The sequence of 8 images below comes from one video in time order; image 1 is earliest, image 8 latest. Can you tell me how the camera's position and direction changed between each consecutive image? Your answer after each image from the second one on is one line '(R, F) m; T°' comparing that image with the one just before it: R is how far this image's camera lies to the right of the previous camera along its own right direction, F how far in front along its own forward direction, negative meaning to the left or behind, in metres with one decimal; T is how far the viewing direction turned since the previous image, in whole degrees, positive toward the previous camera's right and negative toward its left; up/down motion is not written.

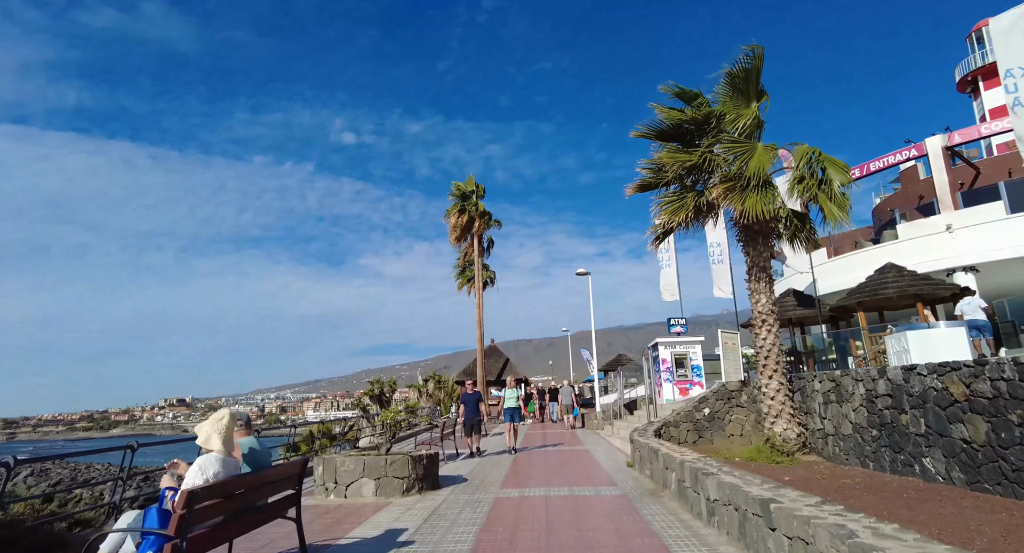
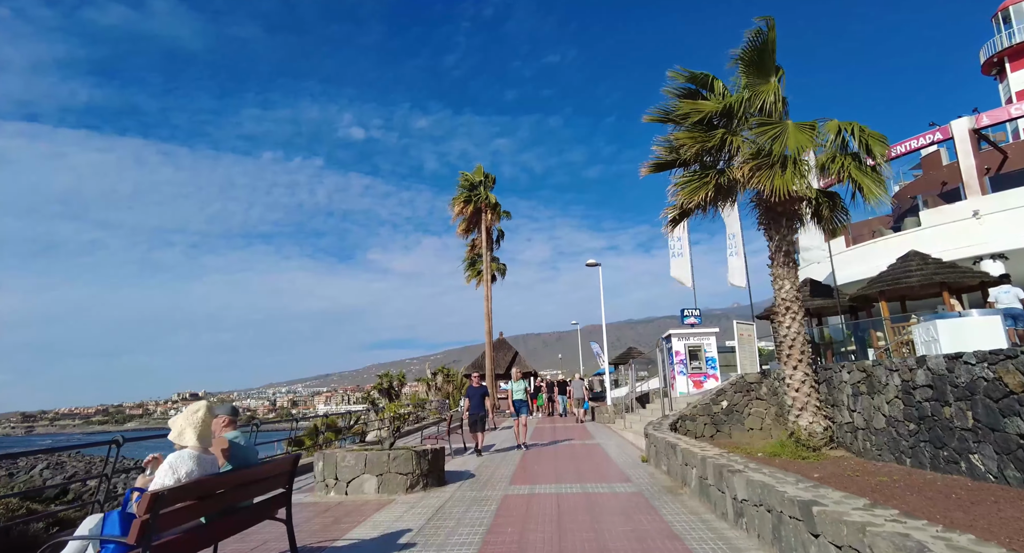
(0.0, +0.5) m; -1°
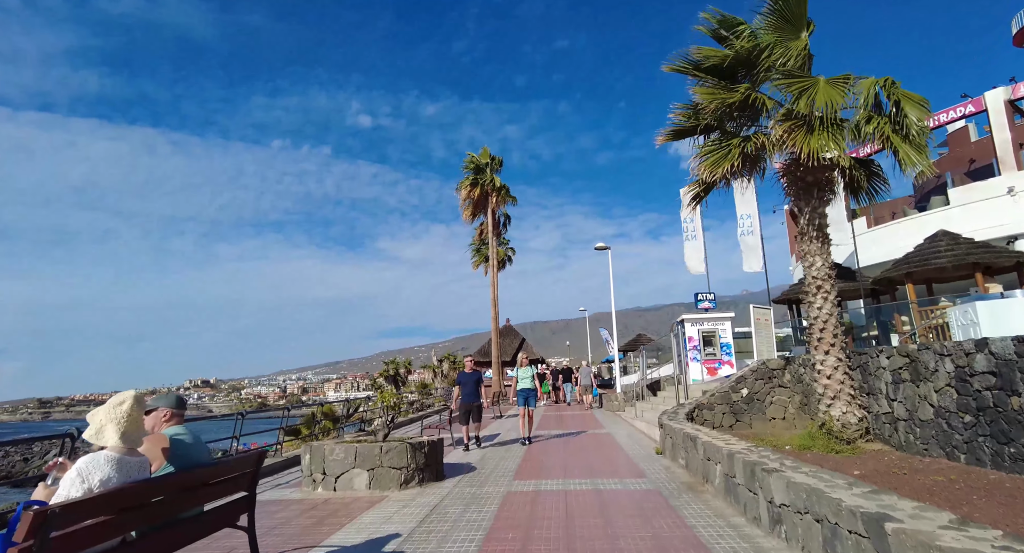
(+0.1, +0.8) m; -1°
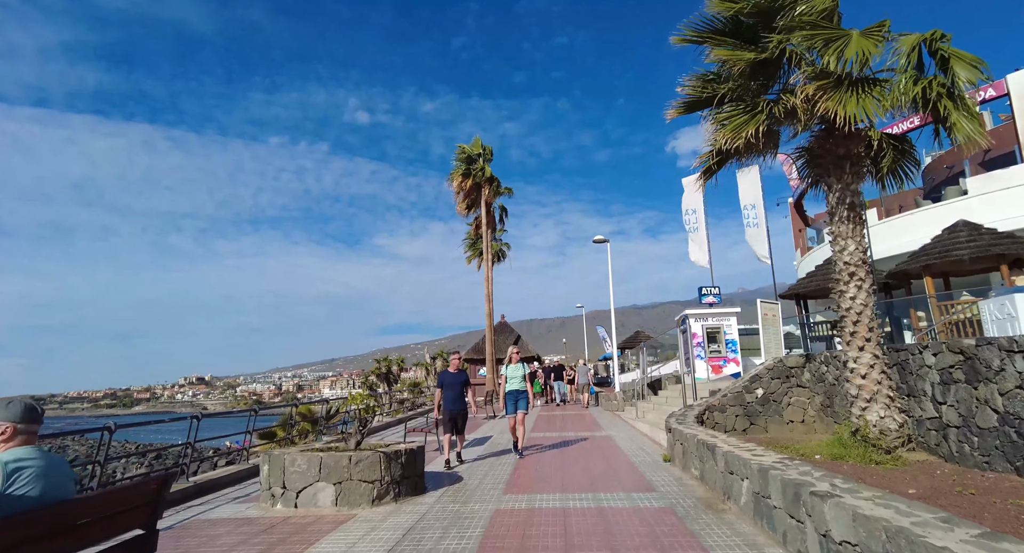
(+0.1, +1.1) m; 0°
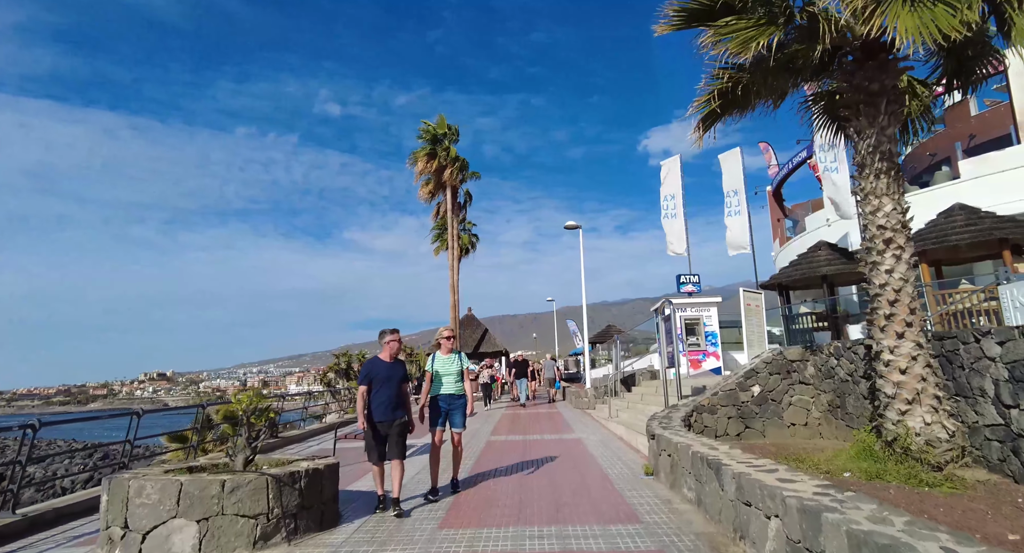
(+0.3, +1.8) m; +3°
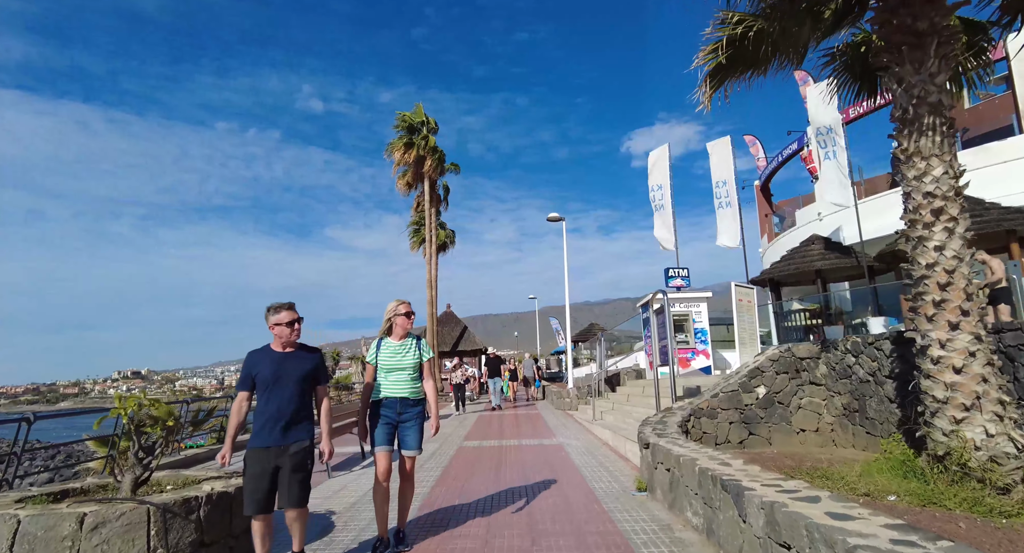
(+0.1, +1.2) m; +2°
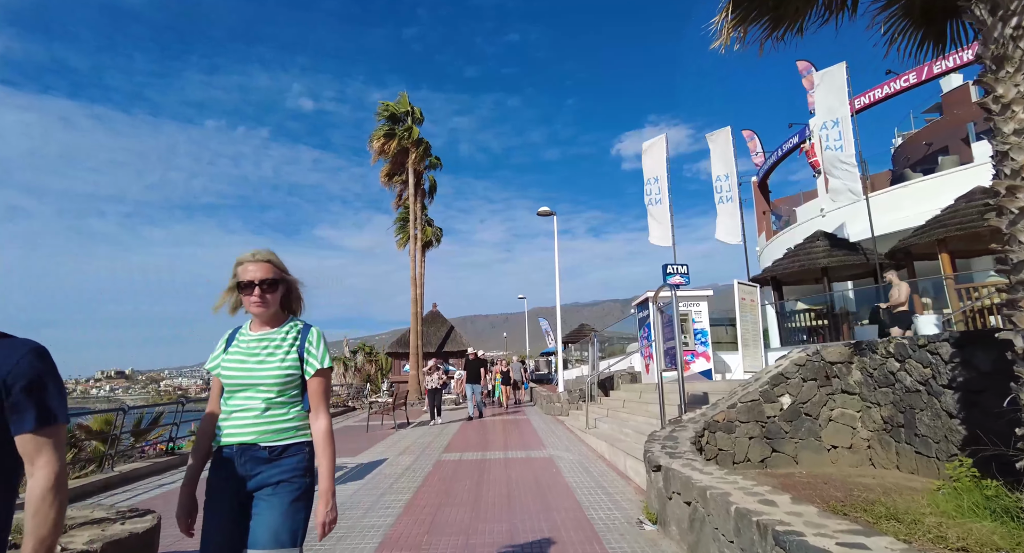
(+0.1, +1.2) m; +1°
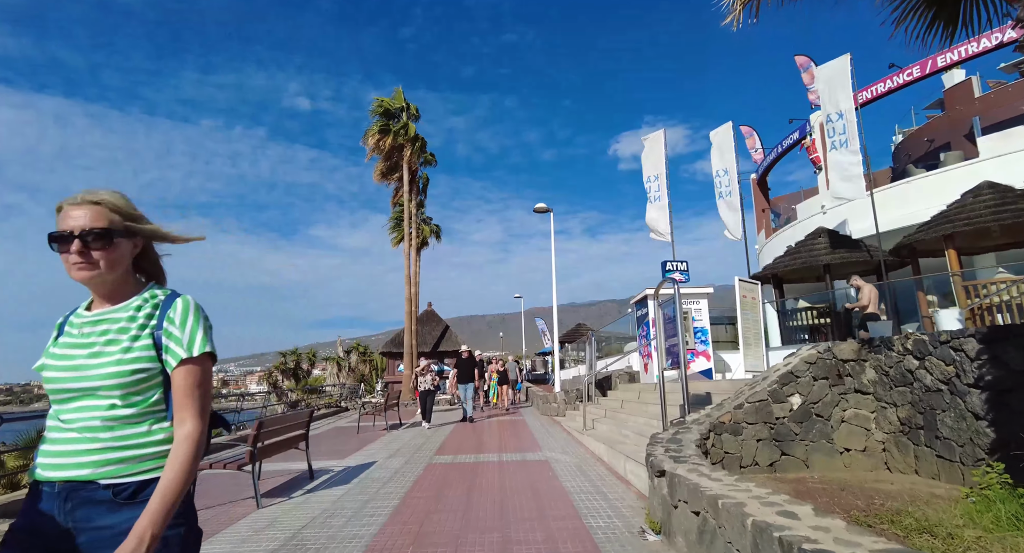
(0.0, +0.4) m; 0°
